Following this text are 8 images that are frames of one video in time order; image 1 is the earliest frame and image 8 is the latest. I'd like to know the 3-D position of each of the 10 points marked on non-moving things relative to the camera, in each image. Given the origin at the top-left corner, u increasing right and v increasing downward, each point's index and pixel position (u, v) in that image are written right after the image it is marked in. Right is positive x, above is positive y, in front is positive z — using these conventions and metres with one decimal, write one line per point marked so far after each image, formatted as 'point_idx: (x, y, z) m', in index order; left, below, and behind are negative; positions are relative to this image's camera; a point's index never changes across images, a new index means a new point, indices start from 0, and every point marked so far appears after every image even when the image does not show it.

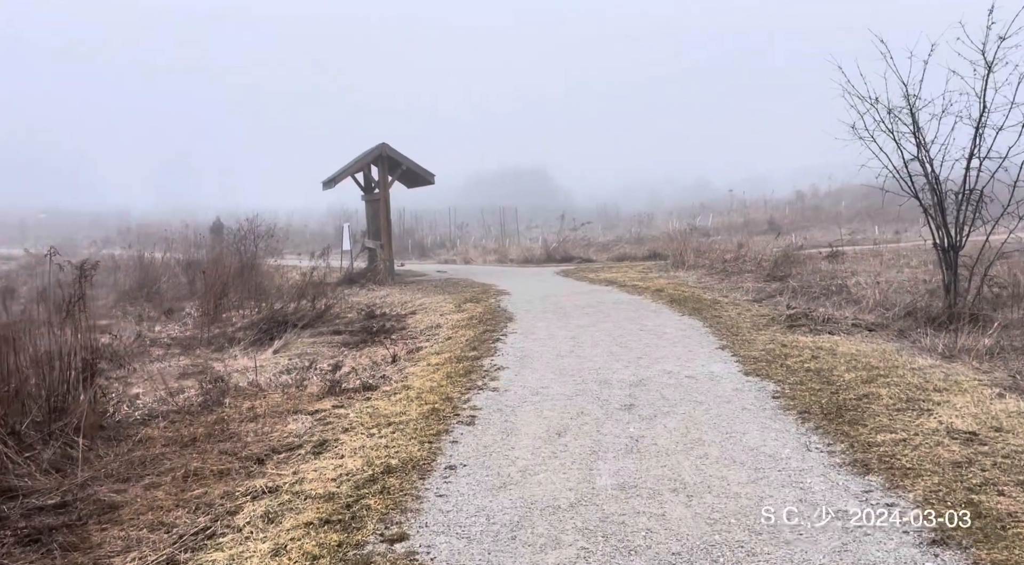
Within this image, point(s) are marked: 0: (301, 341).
0: (-2.8, -0.8, +9.3) m
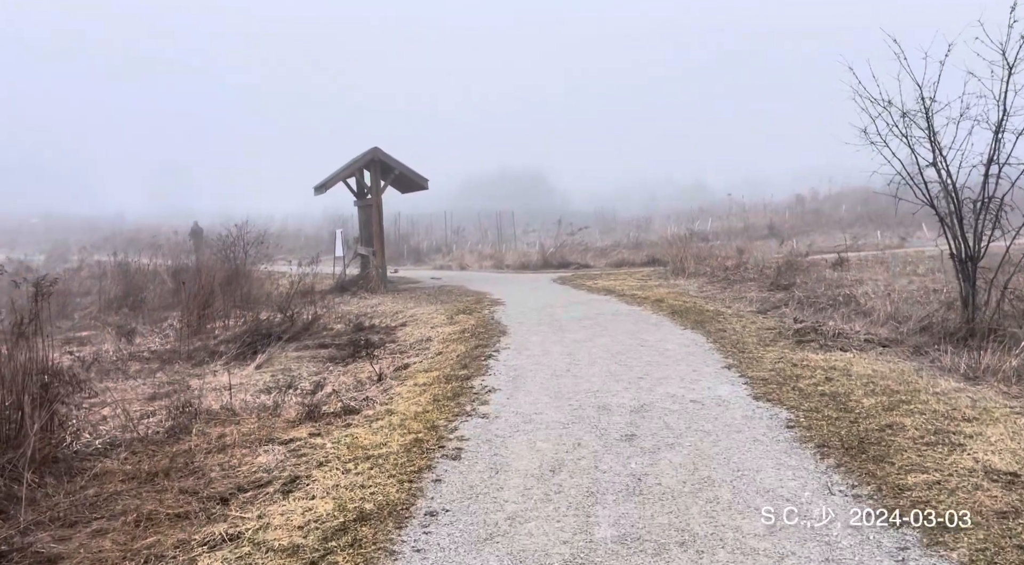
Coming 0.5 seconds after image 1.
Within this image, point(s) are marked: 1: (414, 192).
0: (-2.9, -0.9, +8.9) m
1: (-2.4, +2.3, +17.7) m
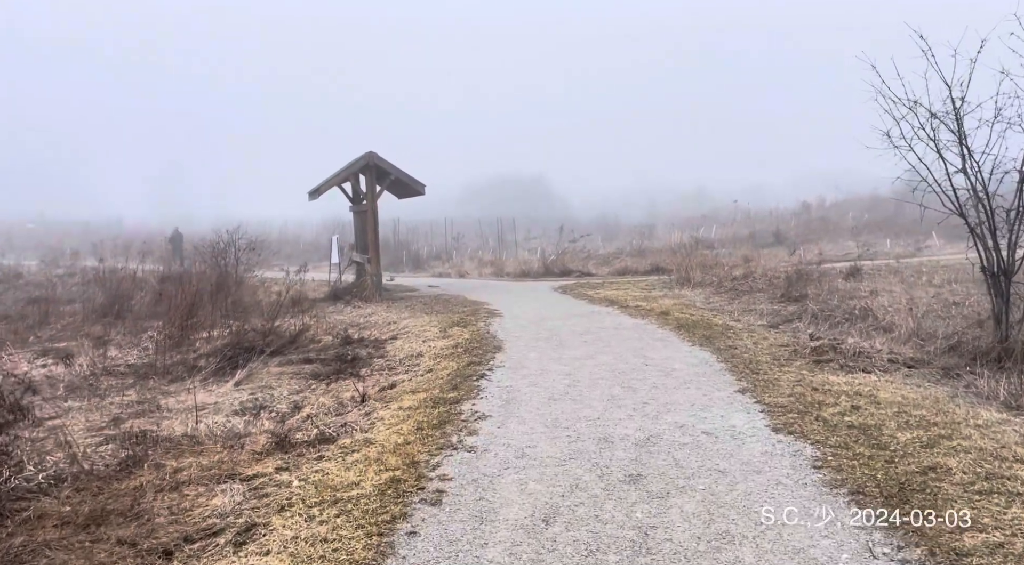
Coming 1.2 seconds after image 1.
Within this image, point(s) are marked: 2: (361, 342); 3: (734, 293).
0: (-2.9, -1.0, +8.4) m
1: (-2.4, +2.1, +17.2) m
2: (-2.0, -0.8, +9.3) m
3: (+3.8, -0.2, +12.3) m
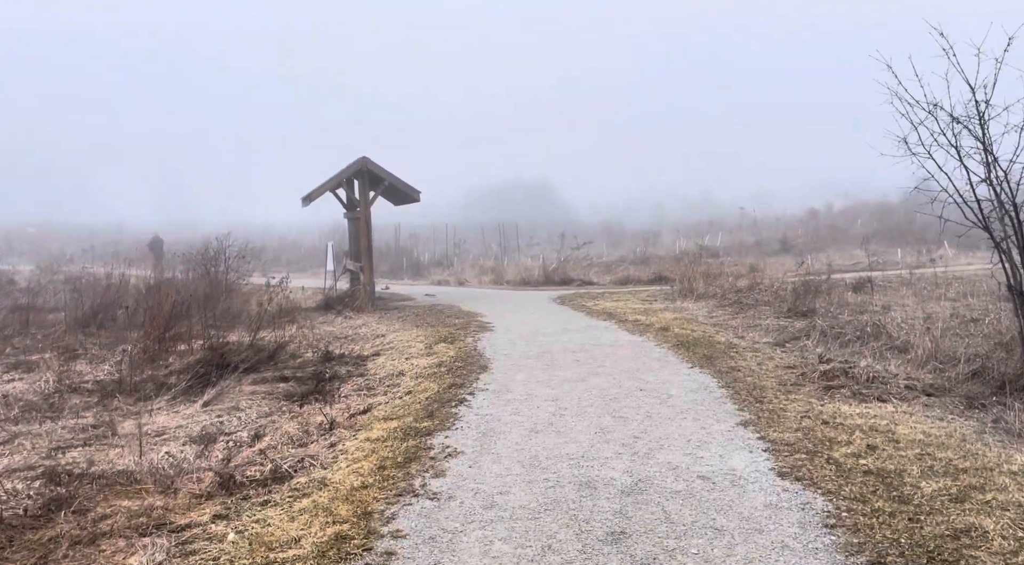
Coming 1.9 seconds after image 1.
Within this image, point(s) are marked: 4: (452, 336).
0: (-3.0, -1.2, +7.9) m
1: (-2.5, +1.9, +16.7) m
2: (-2.1, -0.9, +8.8) m
3: (+3.8, -0.4, +11.7) m
4: (-0.8, -0.7, +9.6) m
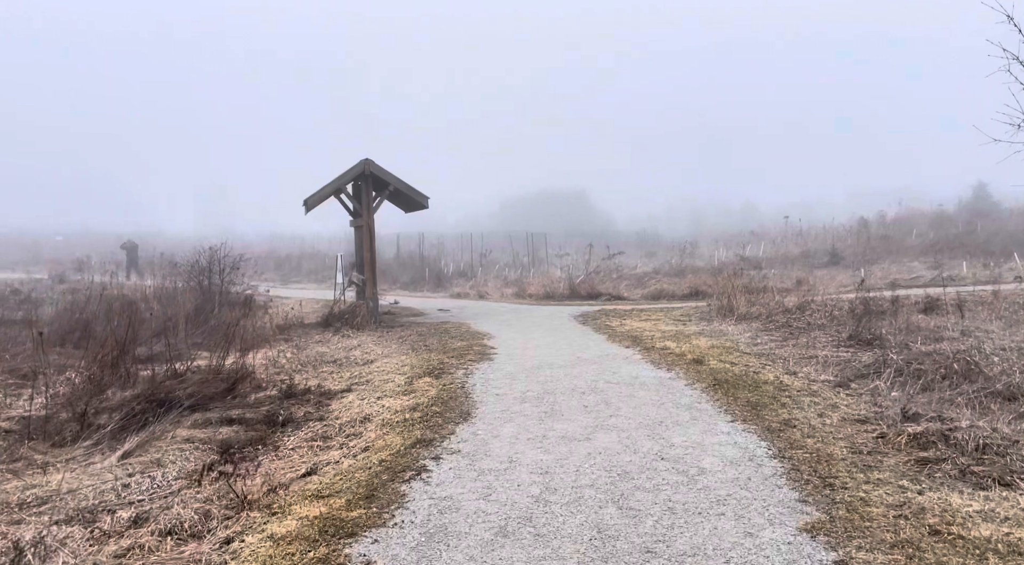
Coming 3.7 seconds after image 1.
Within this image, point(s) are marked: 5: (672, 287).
0: (-3.1, -1.4, +6.5) m
1: (-2.1, +1.5, +15.3) m
2: (-2.1, -1.2, +7.4) m
3: (+3.9, -0.7, +10.0) m
4: (-0.8, -0.9, +8.0) m
5: (+4.4, -0.1, +19.5) m
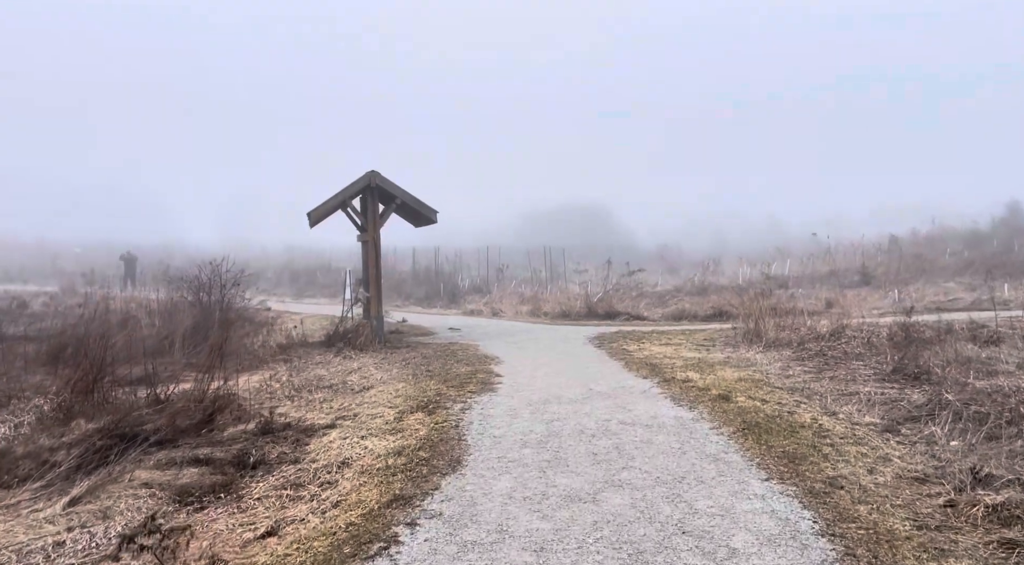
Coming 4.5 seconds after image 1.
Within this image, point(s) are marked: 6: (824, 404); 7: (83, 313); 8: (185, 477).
0: (-3.1, -1.6, +5.8) m
1: (-1.8, +1.2, +14.6) m
2: (-2.1, -1.4, +6.6) m
3: (+4.0, -1.0, +9.1) m
4: (-0.7, -1.2, +7.3) m
5: (+4.8, -0.6, +18.6) m
6: (+3.1, -1.2, +7.0) m
7: (-9.6, -0.6, +16.0) m
8: (-2.6, -1.6, +5.7) m
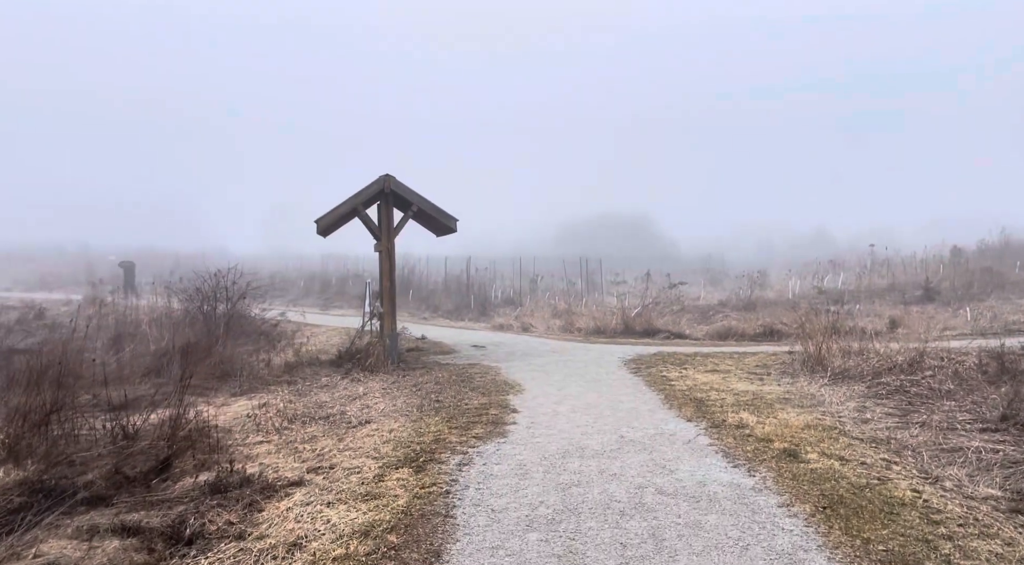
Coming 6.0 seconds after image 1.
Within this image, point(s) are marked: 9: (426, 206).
0: (-3.1, -1.7, +4.6) m
1: (-1.3, +0.9, +13.4) m
2: (-2.0, -1.5, +5.4) m
3: (+4.2, -1.2, +7.5) m
4: (-0.6, -1.4, +6.0) m
5: (+5.5, -1.0, +17.0) m
6: (+3.2, -1.4, +5.5) m
7: (-9.0, -0.8, +15.2) m
8: (-2.6, -1.7, +4.5) m
9: (-1.5, +1.3, +12.4) m
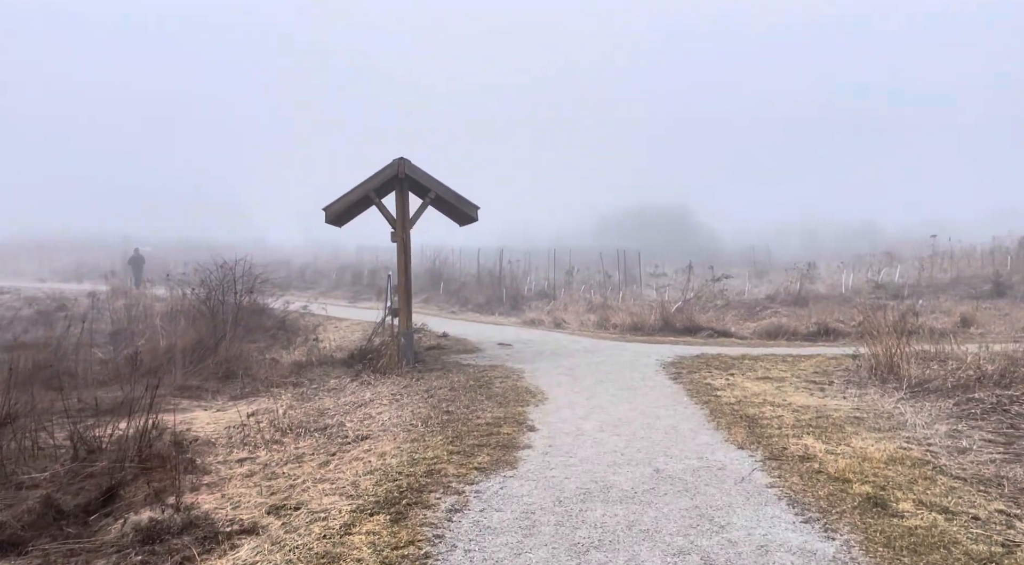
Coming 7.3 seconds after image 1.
0: (-3.1, -1.7, +3.6) m
1: (-0.8, +1.0, +12.3) m
2: (-2.0, -1.5, +4.4) m
3: (+4.3, -1.2, +6.1) m
4: (-0.6, -1.4, +4.9) m
5: (+6.1, -0.9, +15.5) m
6: (+3.2, -1.4, +4.2) m
7: (-8.4, -0.7, +14.5) m
8: (-2.6, -1.7, +3.5) m
9: (-1.1, +1.4, +11.3) m
